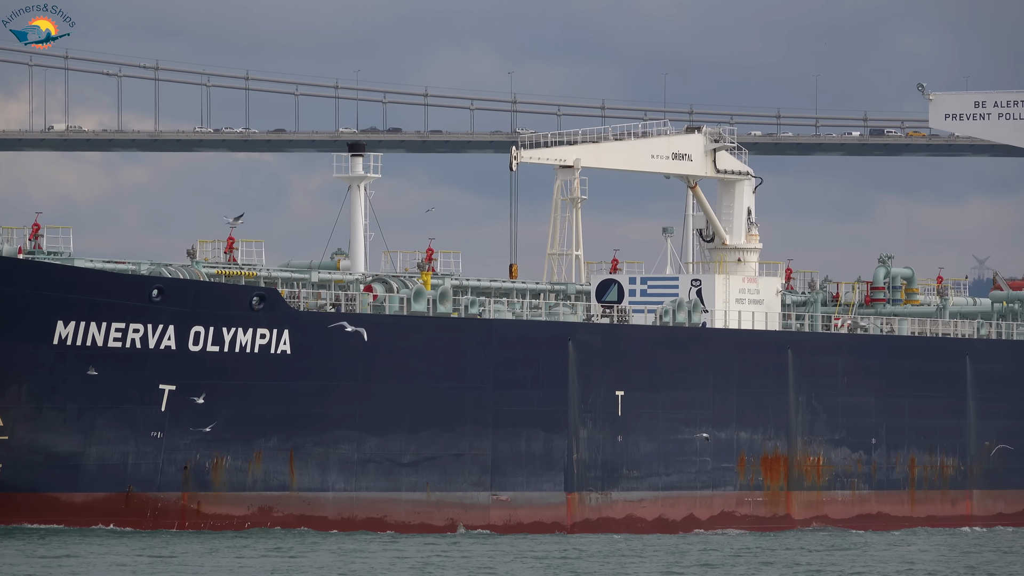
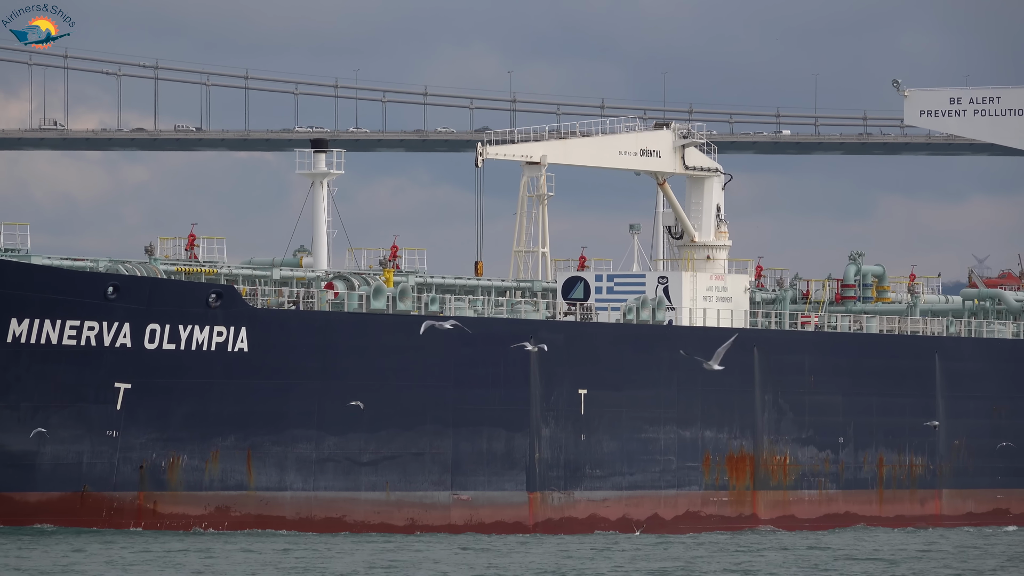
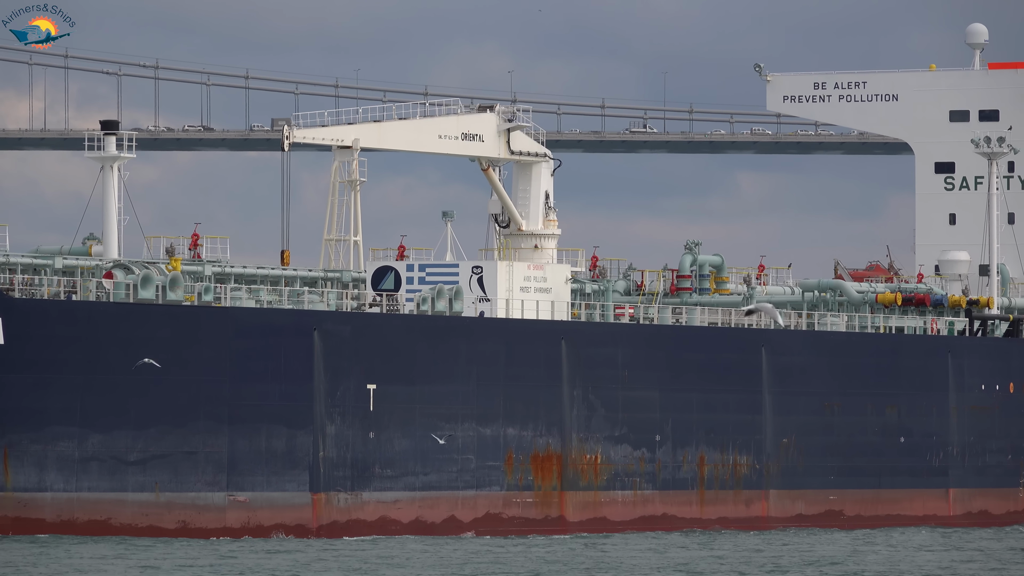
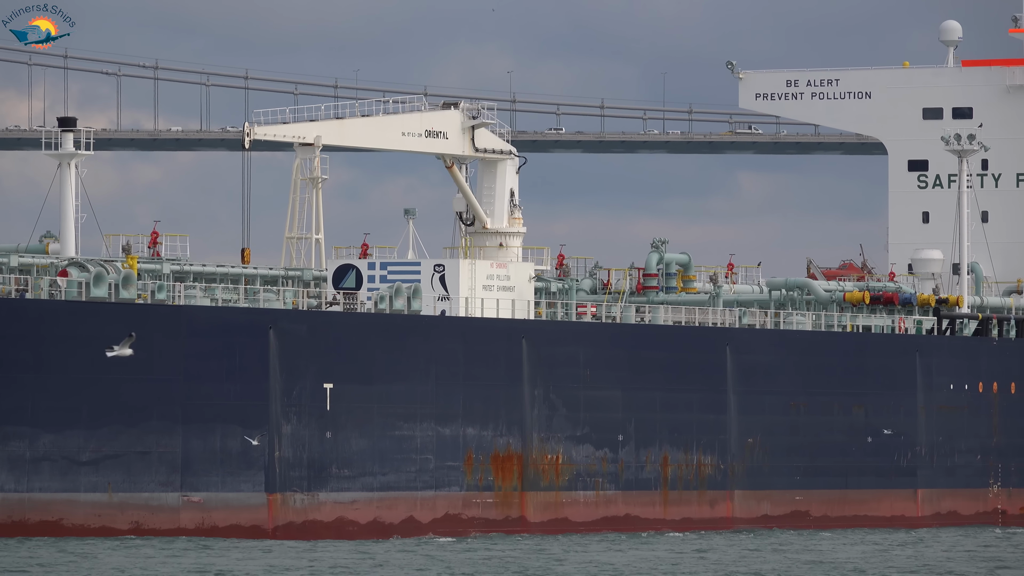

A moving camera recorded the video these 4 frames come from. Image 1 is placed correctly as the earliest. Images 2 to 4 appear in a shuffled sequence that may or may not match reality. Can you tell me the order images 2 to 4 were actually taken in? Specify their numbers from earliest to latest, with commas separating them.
2, 3, 4
